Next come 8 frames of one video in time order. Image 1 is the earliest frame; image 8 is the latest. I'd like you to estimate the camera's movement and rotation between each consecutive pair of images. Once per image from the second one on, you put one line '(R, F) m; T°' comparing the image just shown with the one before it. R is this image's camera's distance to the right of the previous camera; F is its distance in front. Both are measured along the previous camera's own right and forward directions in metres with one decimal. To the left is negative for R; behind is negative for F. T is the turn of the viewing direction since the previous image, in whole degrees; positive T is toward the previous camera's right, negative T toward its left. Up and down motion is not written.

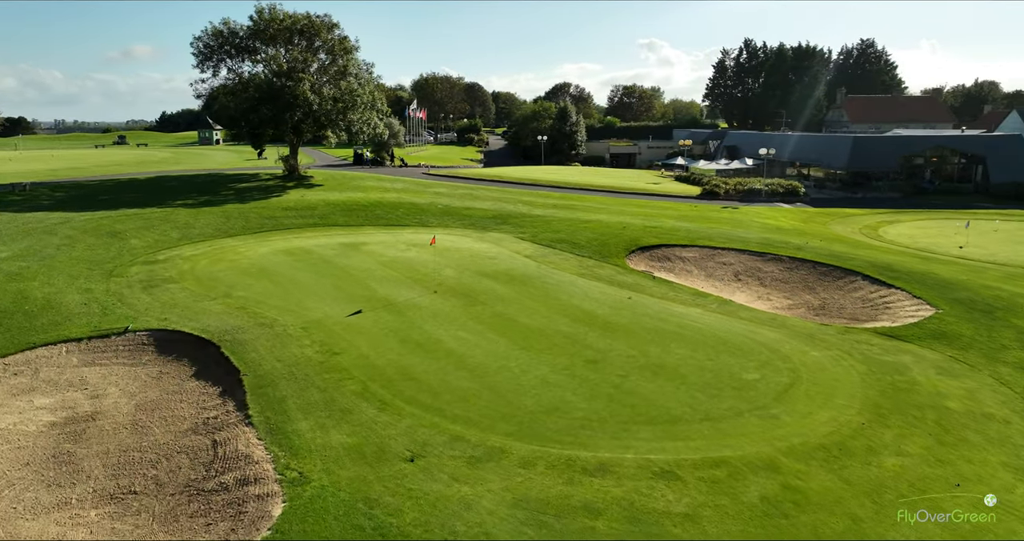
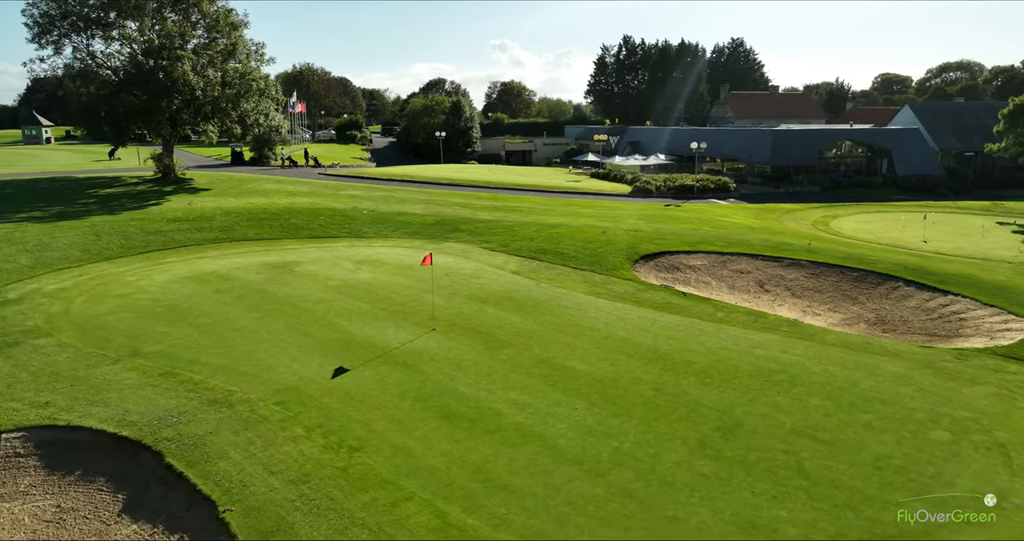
(-4.1, +6.2) m; +11°
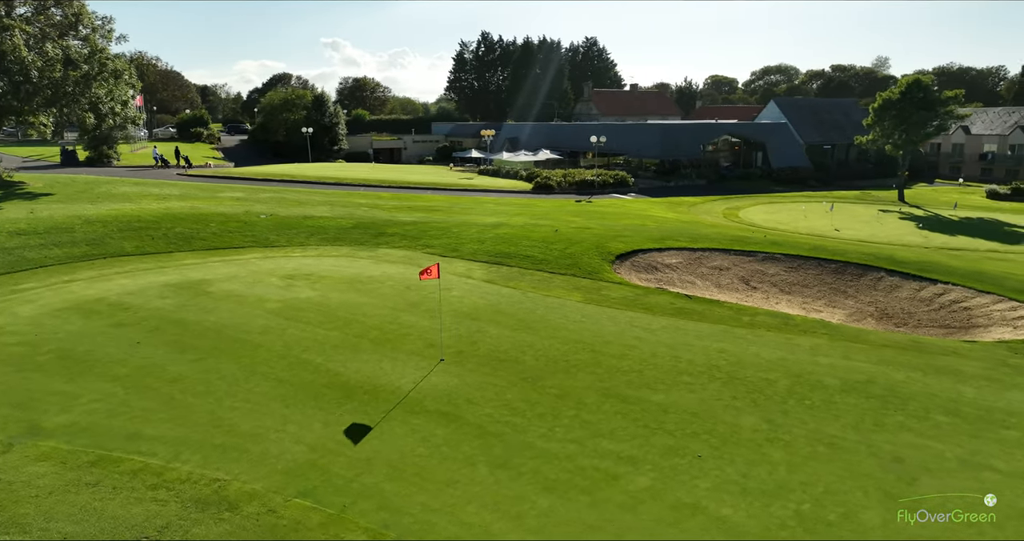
(-3.6, +3.9) m; +12°
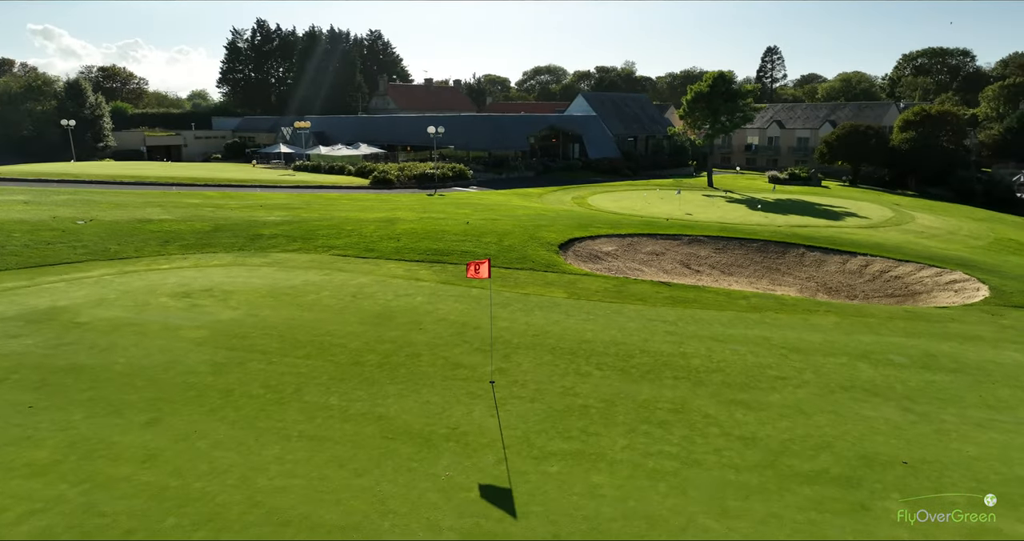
(-4.5, +3.5) m; +18°
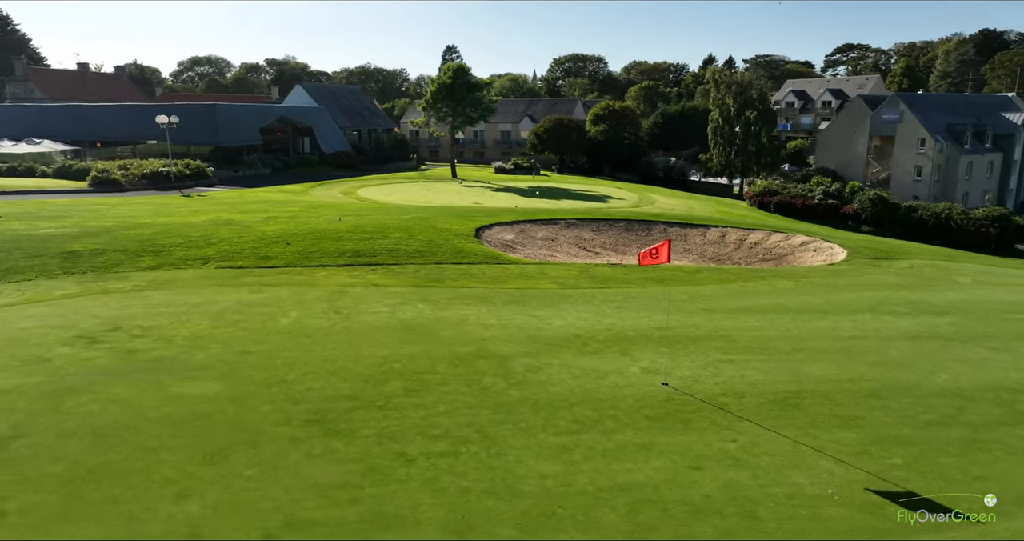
(-6.3, +3.4) m; +26°
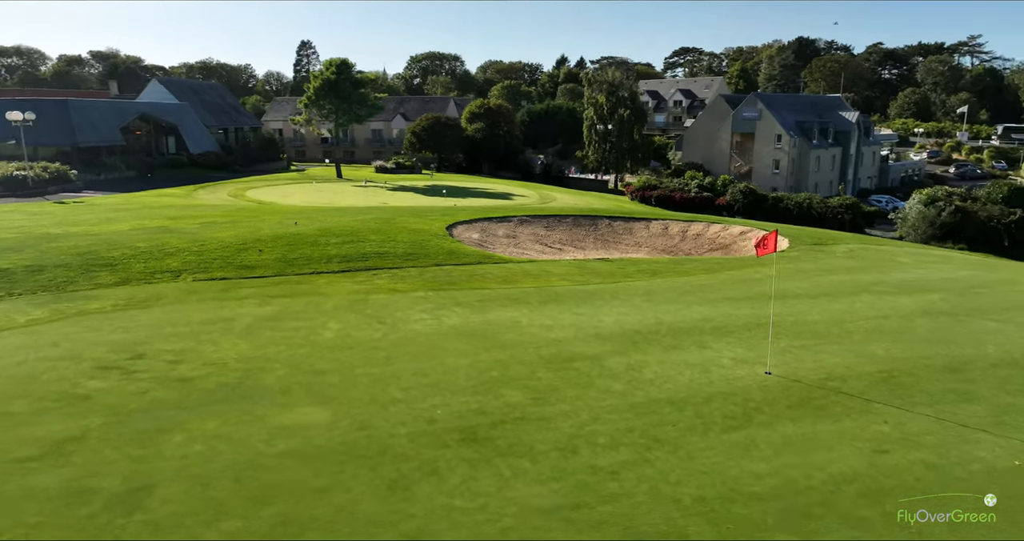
(-3.3, +0.8) m; +12°
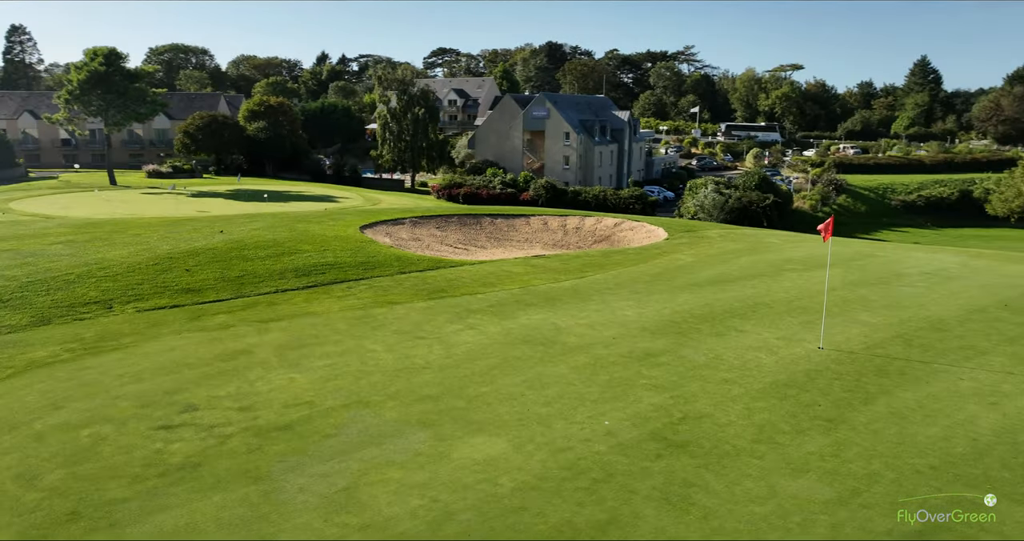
(-4.2, +1.2) m; +19°
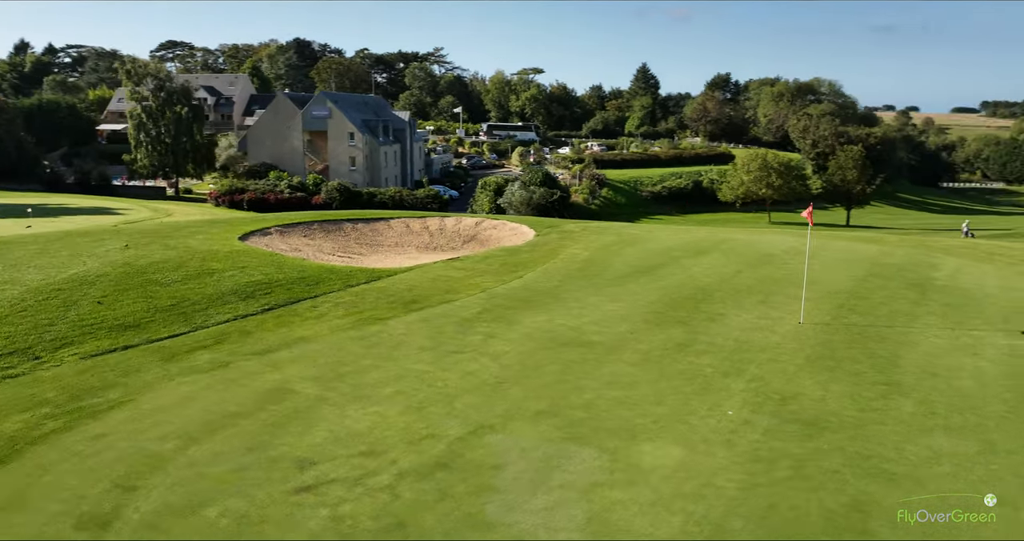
(-3.8, +1.0) m; +19°
